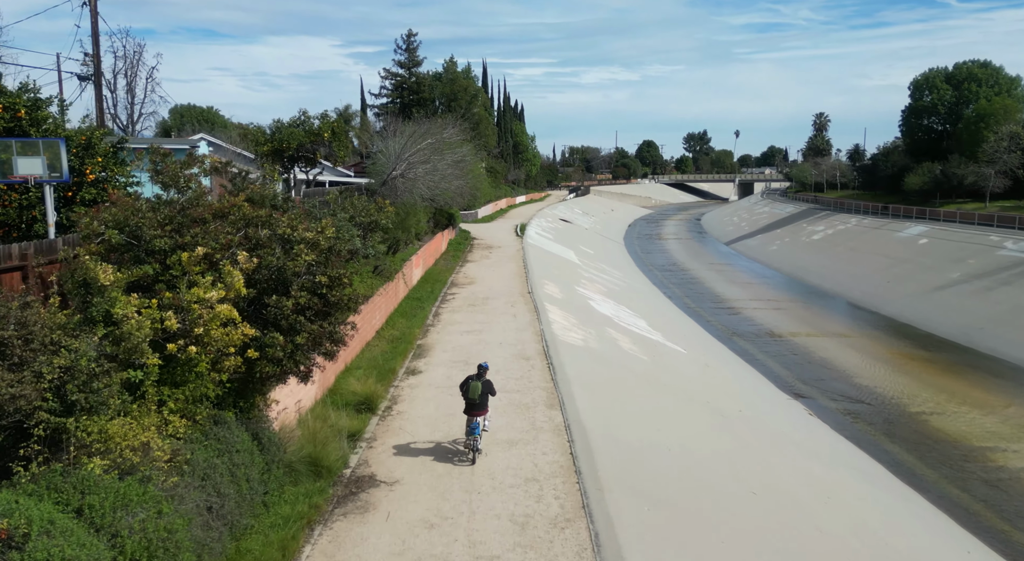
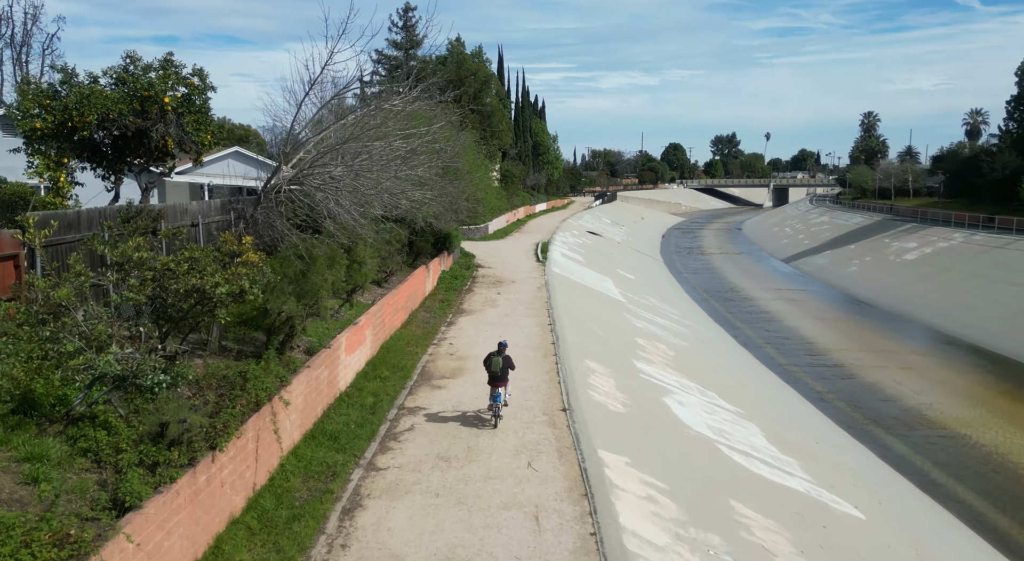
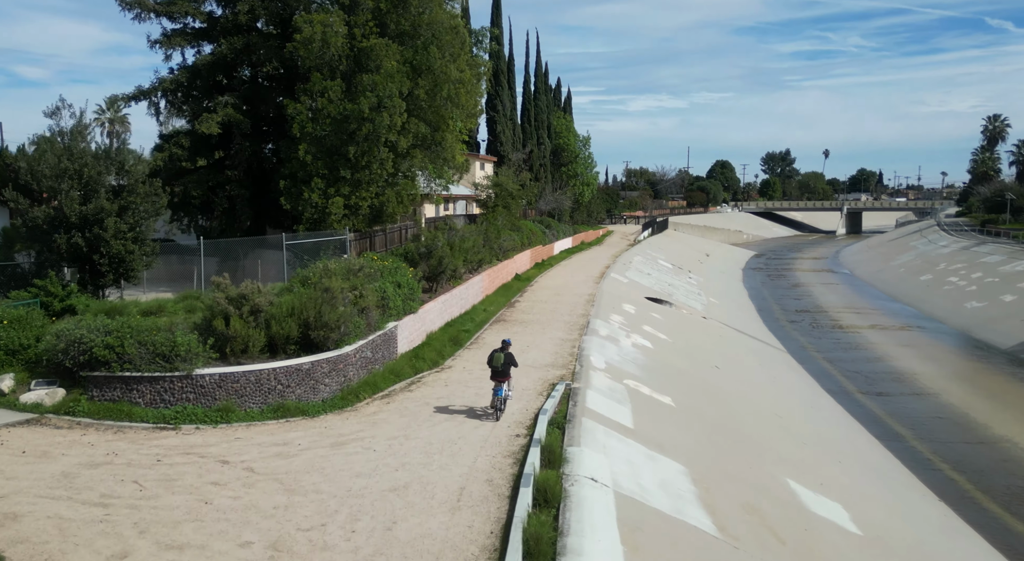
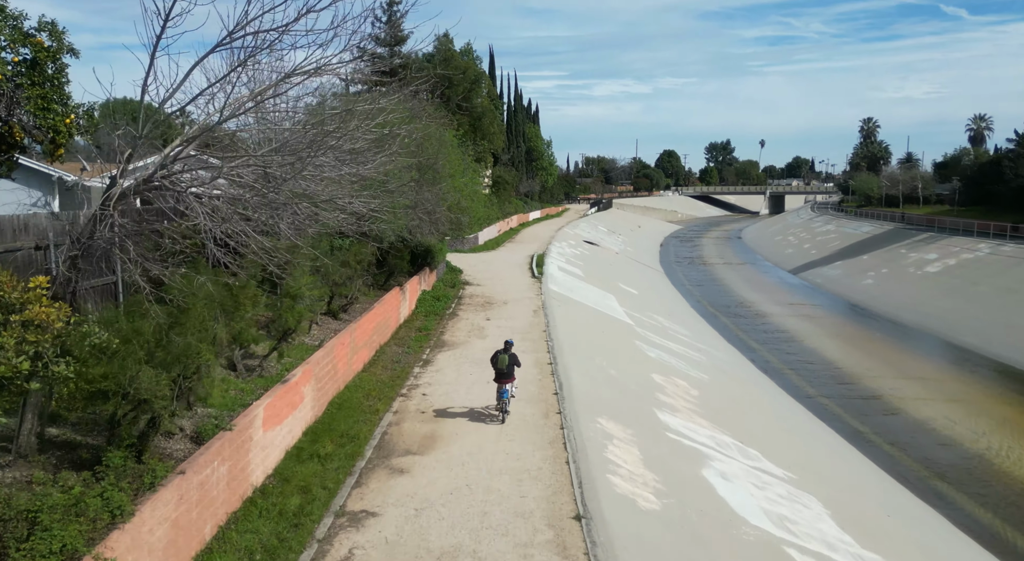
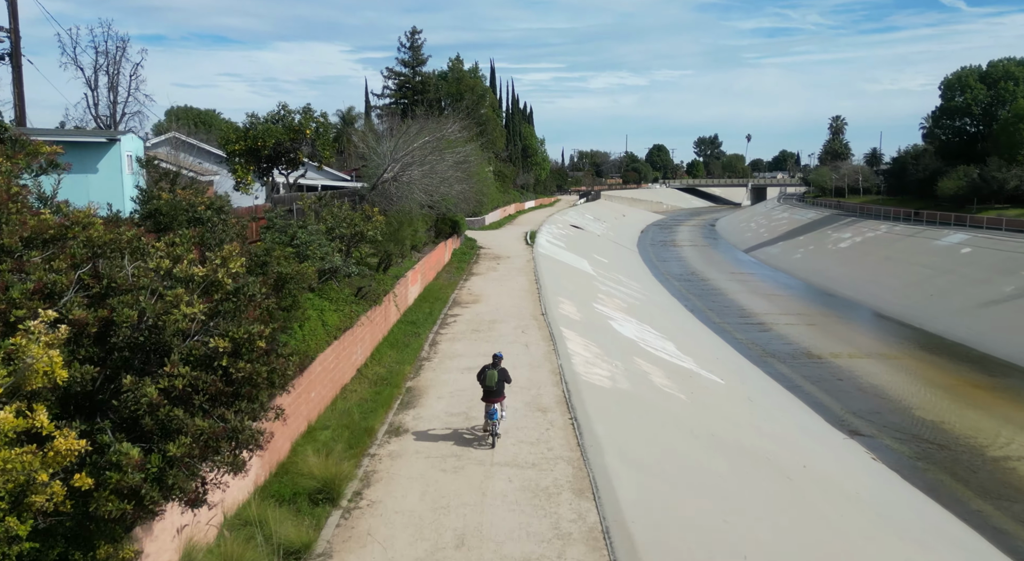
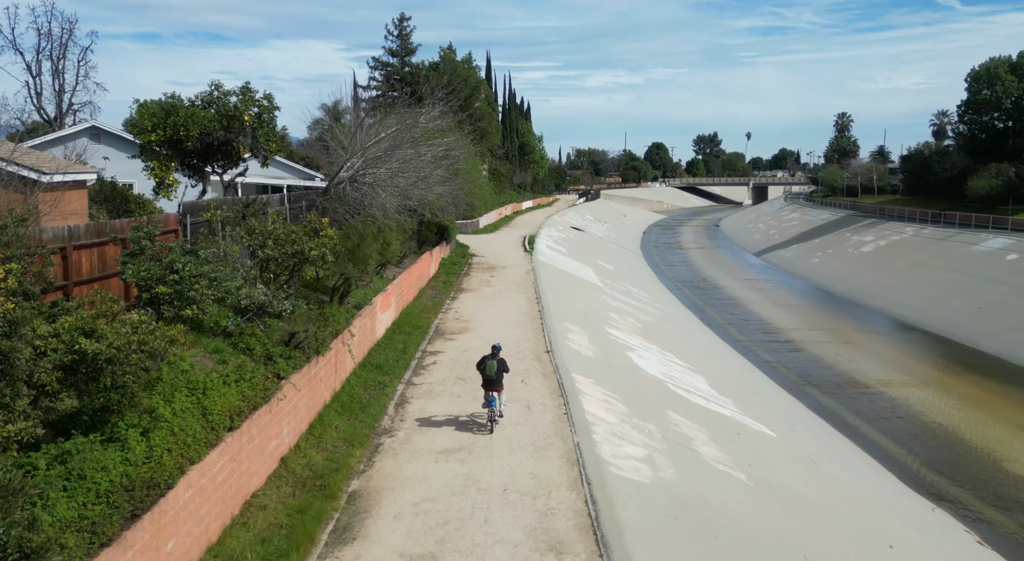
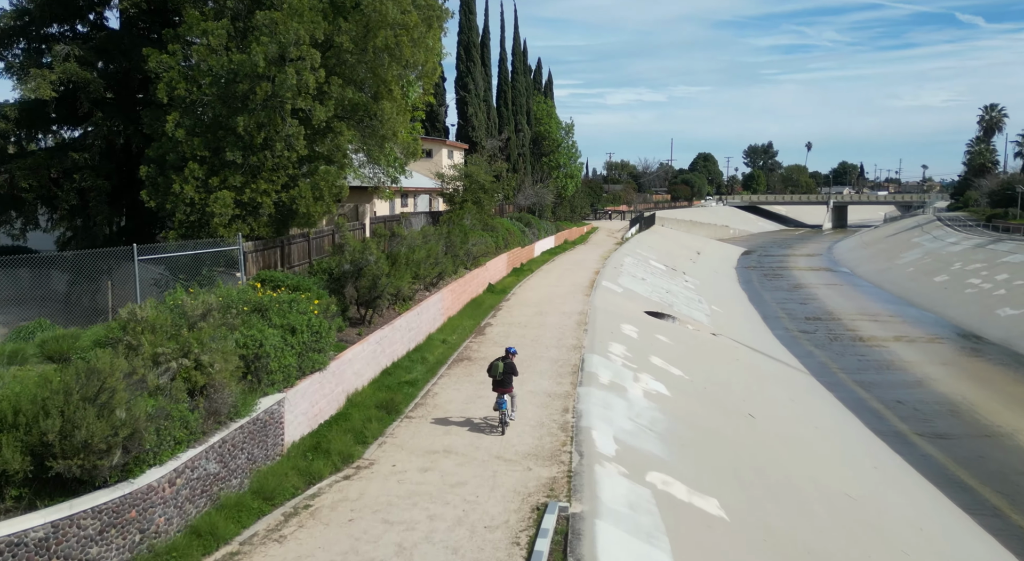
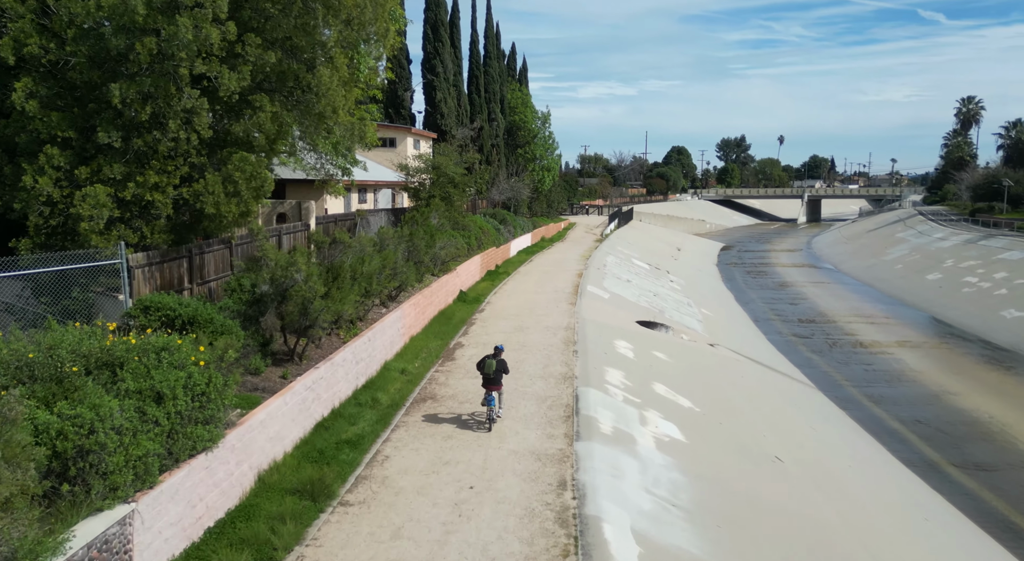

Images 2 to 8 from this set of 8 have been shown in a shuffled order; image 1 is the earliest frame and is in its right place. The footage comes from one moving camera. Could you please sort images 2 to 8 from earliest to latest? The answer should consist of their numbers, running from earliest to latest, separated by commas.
5, 6, 2, 4, 3, 7, 8
